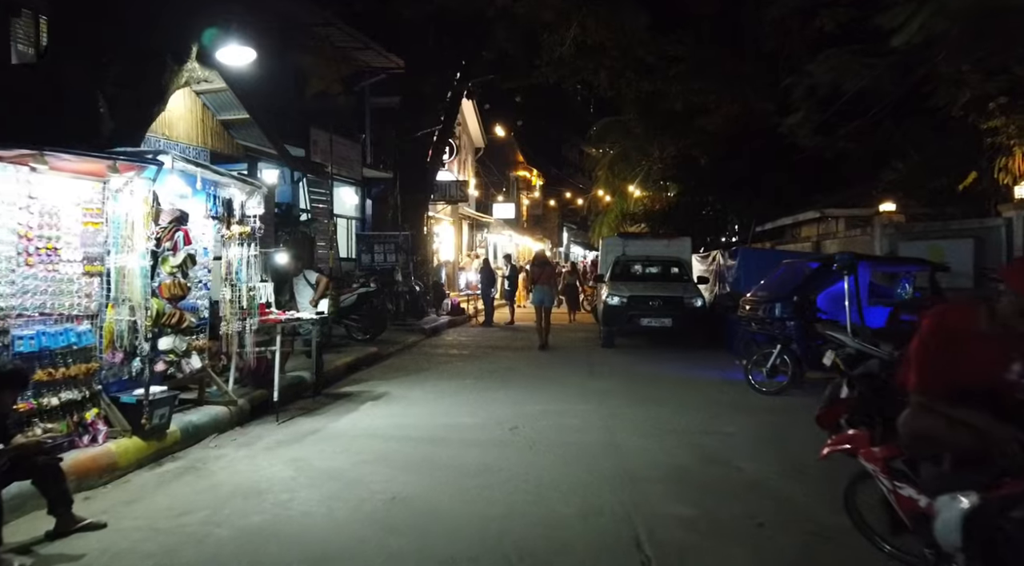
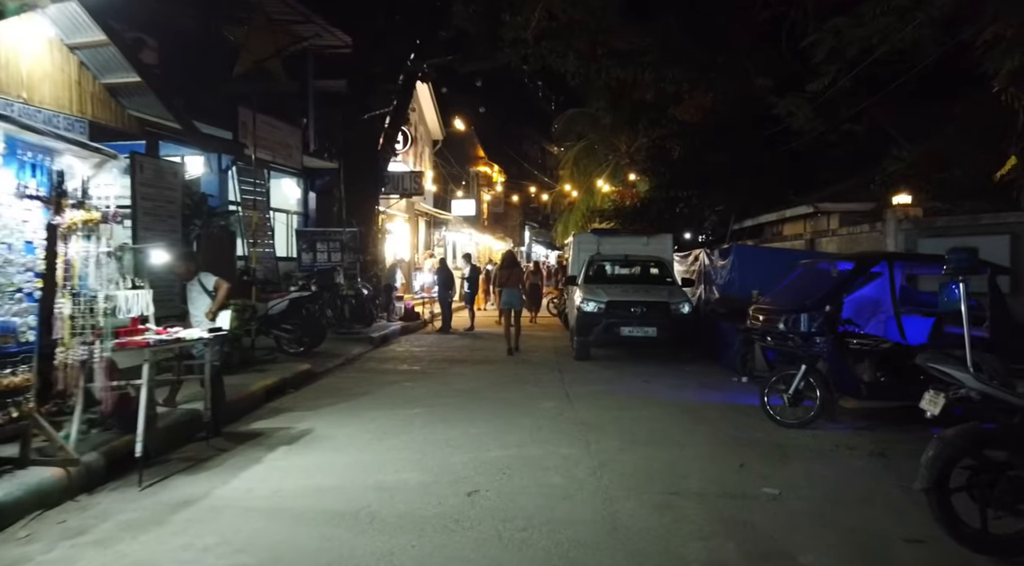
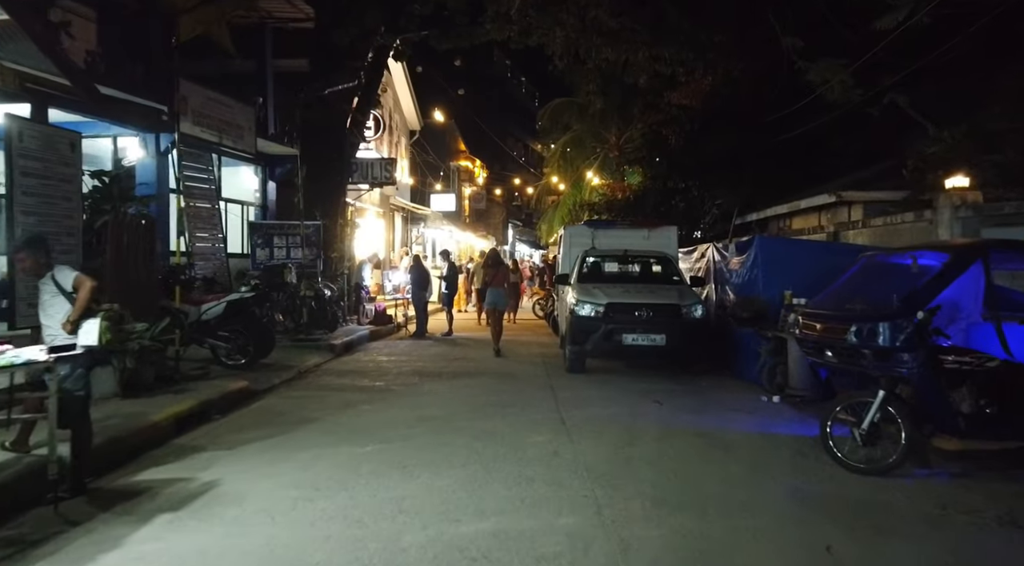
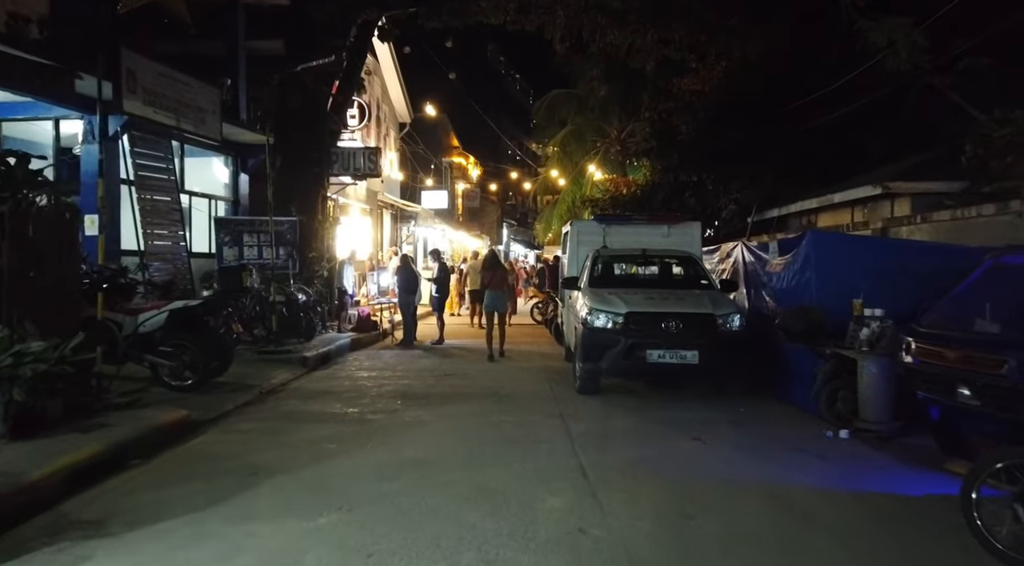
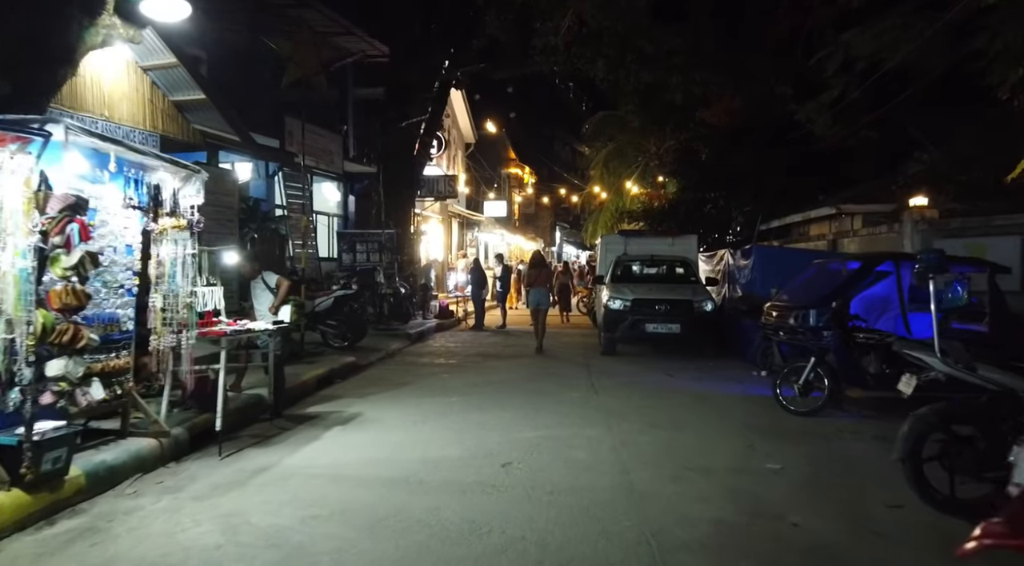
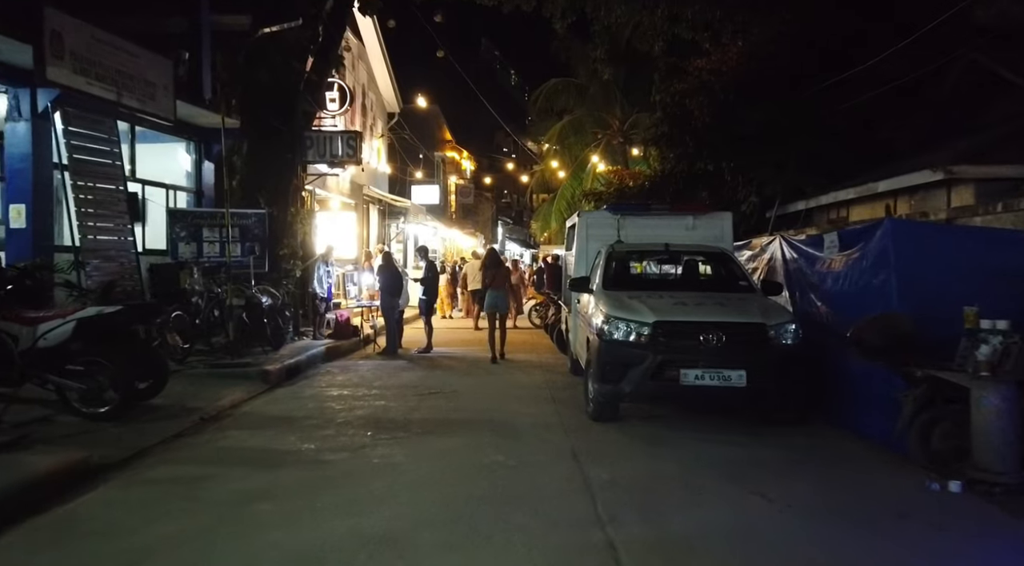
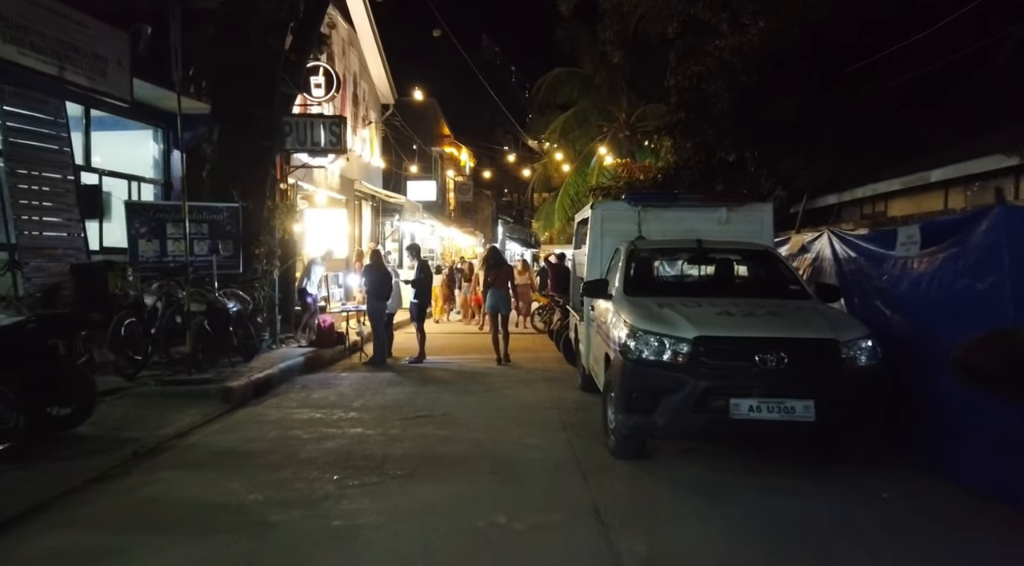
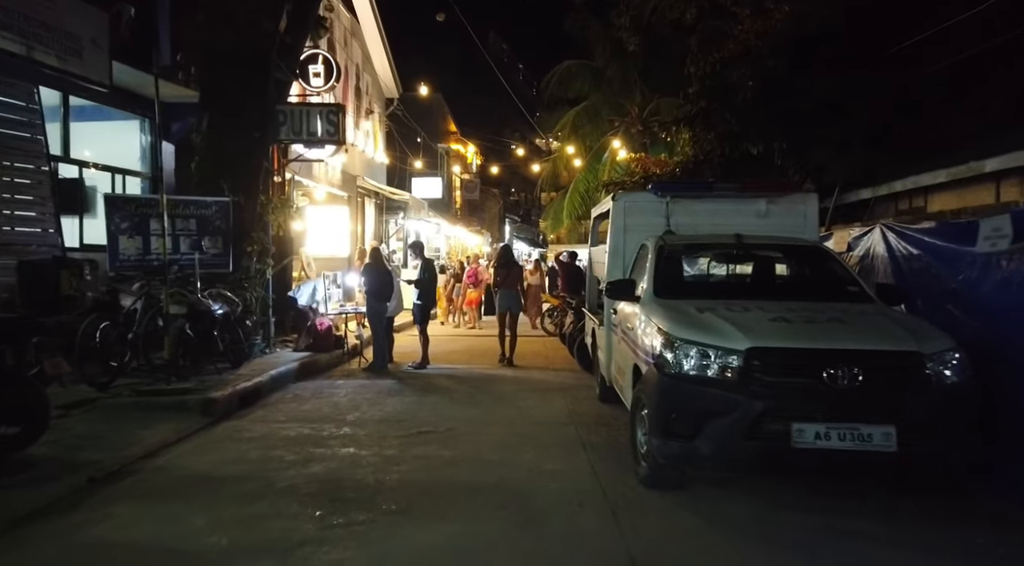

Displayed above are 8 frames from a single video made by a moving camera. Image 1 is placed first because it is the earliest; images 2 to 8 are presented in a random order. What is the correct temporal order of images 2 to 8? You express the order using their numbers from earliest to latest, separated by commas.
5, 2, 3, 4, 6, 7, 8
